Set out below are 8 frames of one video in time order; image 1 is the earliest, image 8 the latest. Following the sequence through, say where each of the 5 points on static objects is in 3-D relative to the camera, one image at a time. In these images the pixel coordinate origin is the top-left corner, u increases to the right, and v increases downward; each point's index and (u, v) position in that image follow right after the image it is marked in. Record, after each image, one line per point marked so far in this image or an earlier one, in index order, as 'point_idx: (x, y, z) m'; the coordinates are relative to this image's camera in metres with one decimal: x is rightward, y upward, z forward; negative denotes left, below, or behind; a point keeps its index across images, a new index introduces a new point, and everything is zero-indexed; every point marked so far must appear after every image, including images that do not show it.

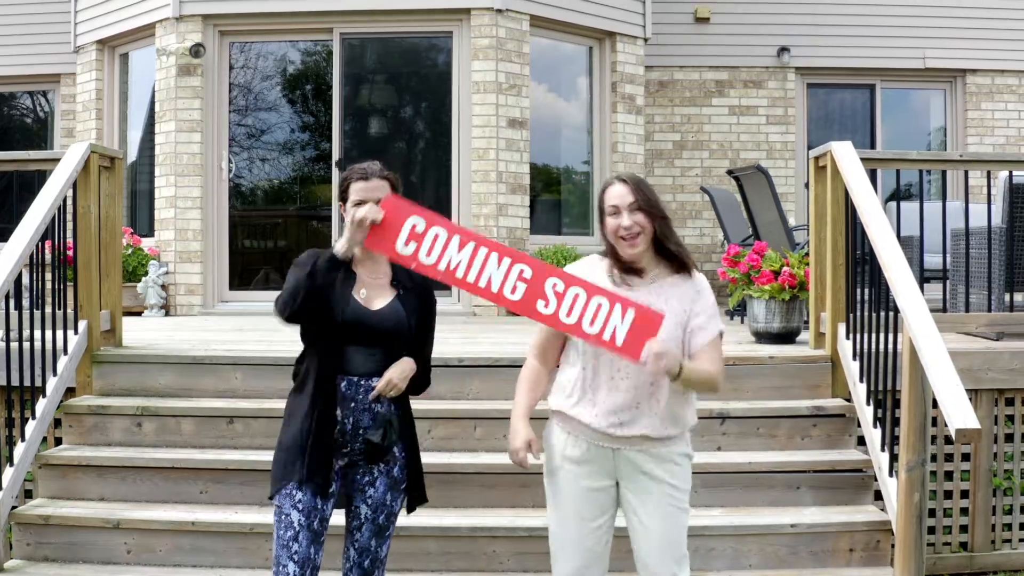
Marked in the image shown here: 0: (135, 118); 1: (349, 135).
0: (-1.9, +0.9, +7.7) m
1: (-0.8, +0.8, +7.0) m
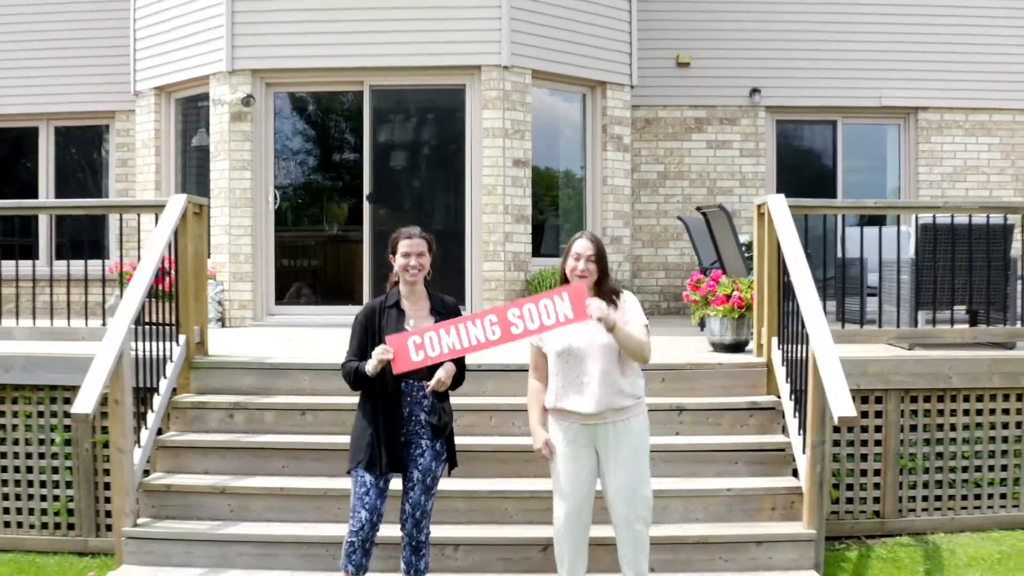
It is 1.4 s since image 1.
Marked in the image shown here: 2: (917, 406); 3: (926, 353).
0: (-1.9, +0.8, +8.8) m
1: (-0.7, +0.7, +8.1) m
2: (+1.6, -0.5, +5.6) m
3: (+1.6, -0.2, +5.9) m
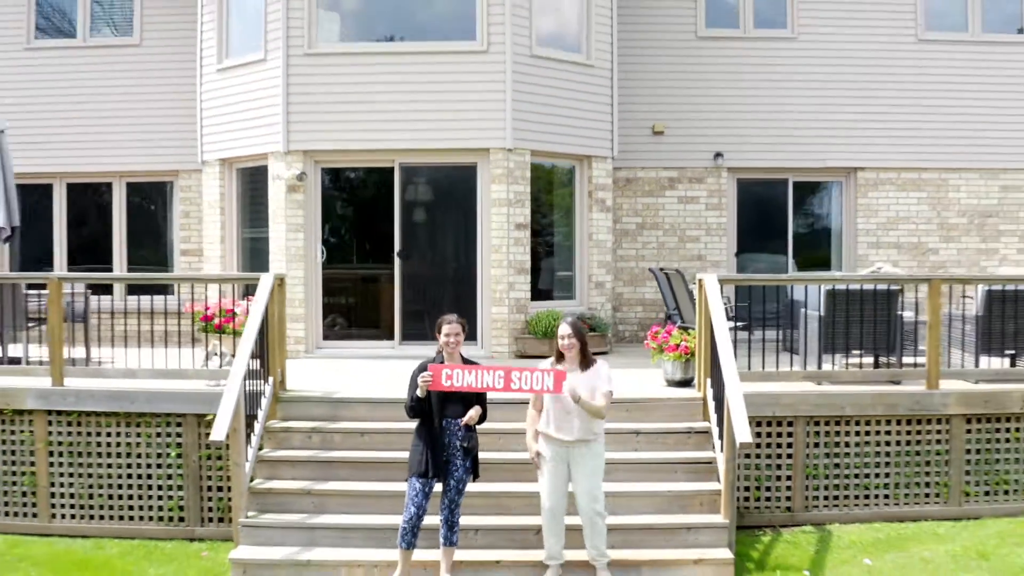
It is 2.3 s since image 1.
0: (-1.9, +0.5, +10.6) m
1: (-0.7, +0.4, +9.9) m
2: (+1.6, -0.7, +7.4) m
3: (+1.6, -0.5, +7.7) m
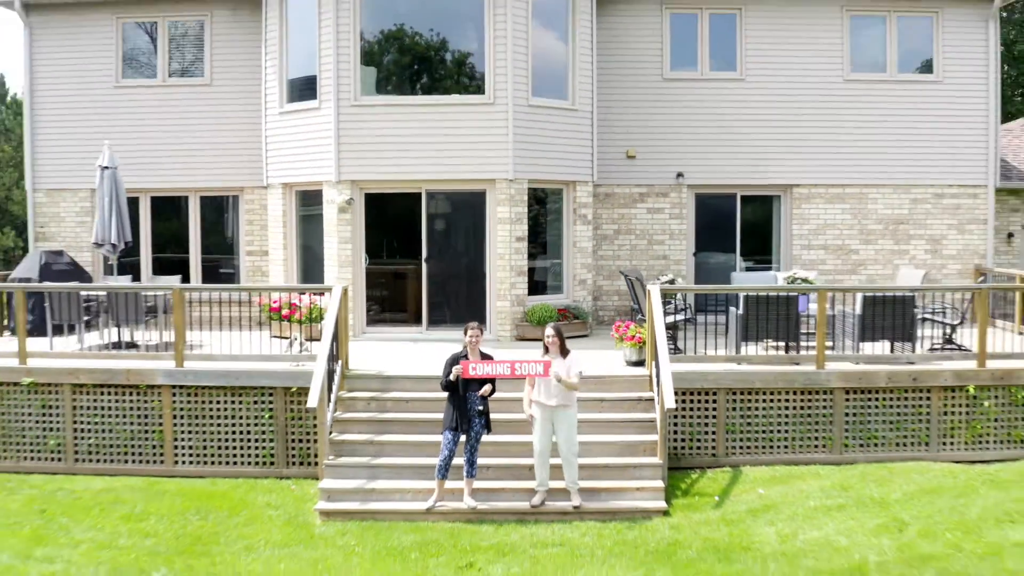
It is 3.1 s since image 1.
0: (-1.9, +0.6, +13.3) m
1: (-0.7, +0.4, +12.6) m
2: (+1.6, -0.8, +10.1) m
3: (+1.6, -0.5, +10.5) m
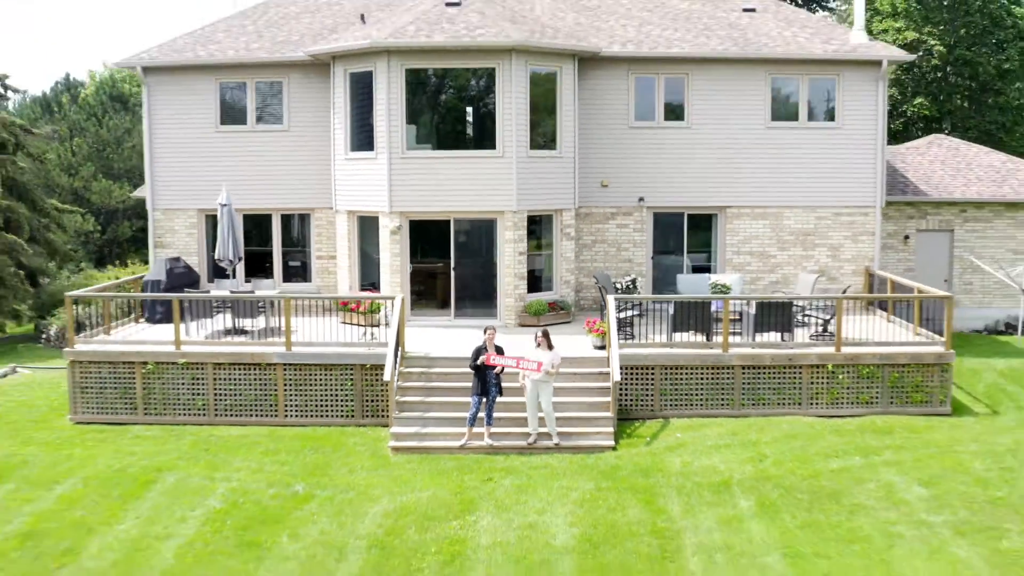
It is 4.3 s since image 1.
0: (-1.8, +0.6, +18.0) m
1: (-0.7, +0.4, +17.3) m
2: (+1.6, -0.9, +14.9) m
3: (+1.6, -0.6, +15.2) m
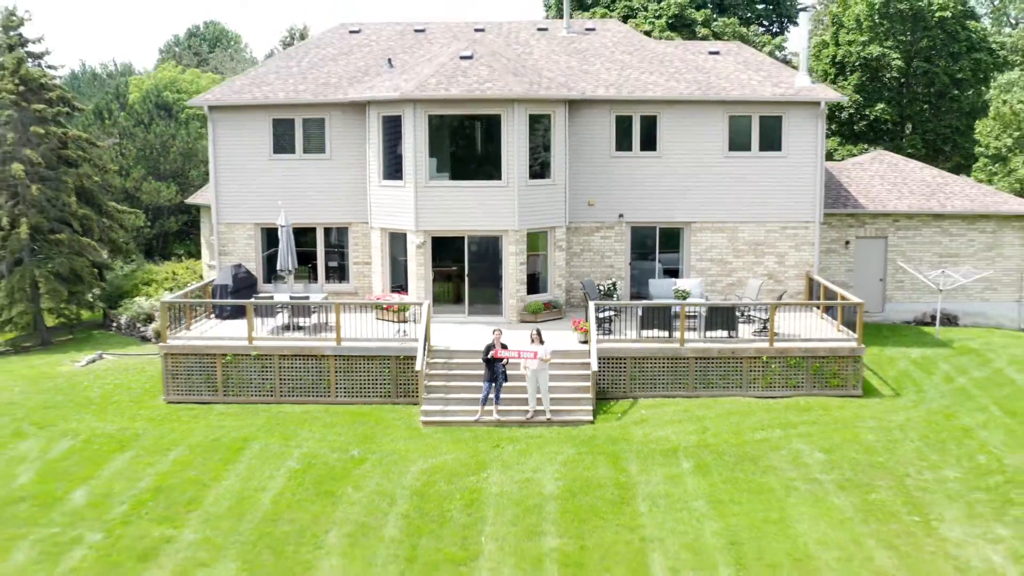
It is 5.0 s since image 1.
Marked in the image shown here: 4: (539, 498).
0: (-1.8, +0.5, +22.1) m
1: (-0.6, +0.4, +21.4) m
2: (+1.6, -1.0, +19.0) m
3: (+1.7, -0.7, +19.3) m
4: (+0.3, -2.1, +14.5) m
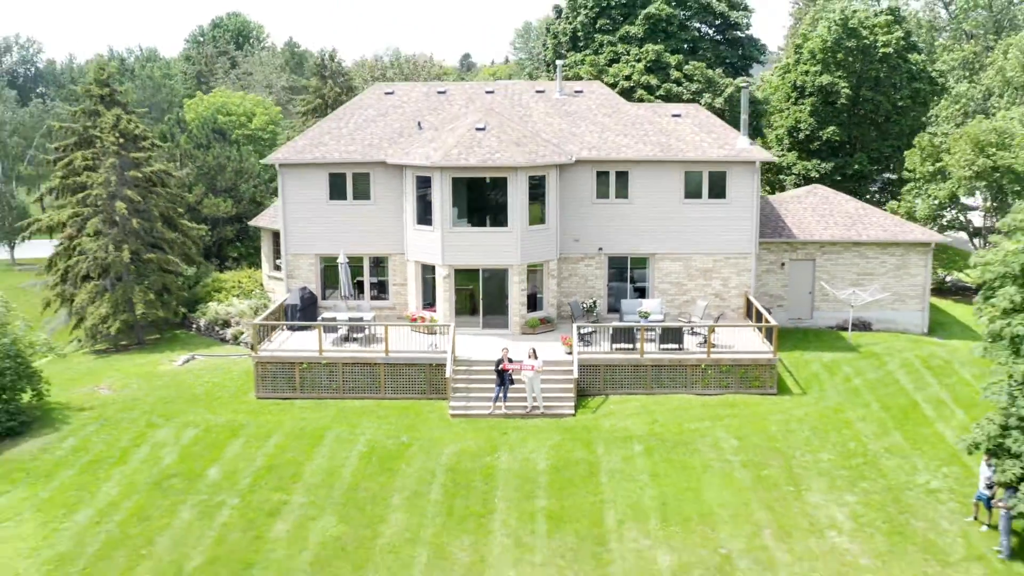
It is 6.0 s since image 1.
0: (-1.7, +0.2, +28.6) m
1: (-0.6, 0.0, +28.0) m
2: (+1.7, -1.4, +25.6) m
3: (+1.7, -1.2, +25.9) m
4: (+0.3, -2.7, +21.1) m
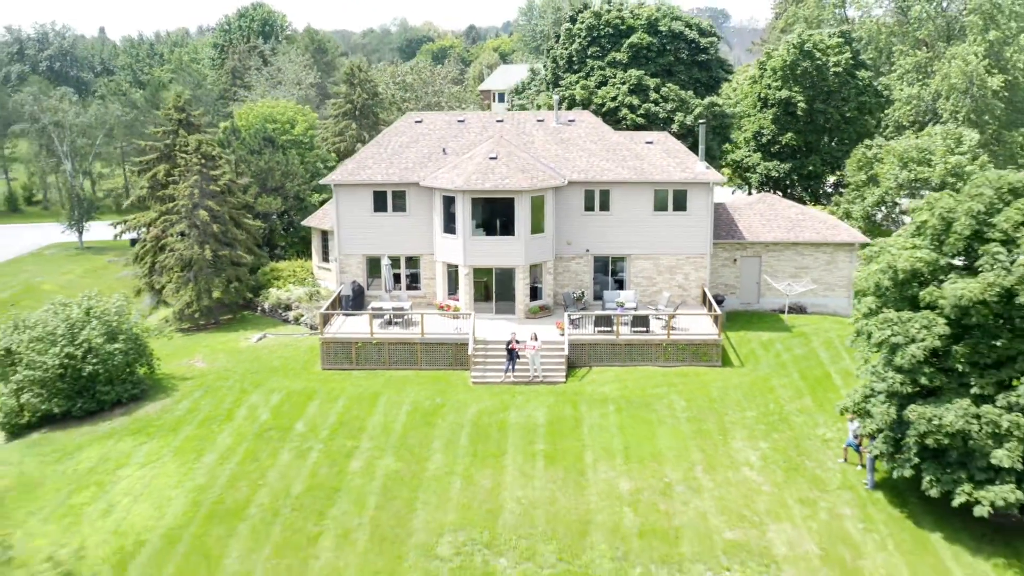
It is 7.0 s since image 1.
0: (-1.6, +0.3, +36.6) m
1: (-0.4, +0.1, +35.9) m
2: (+1.8, -1.4, +33.5) m
3: (+1.9, -1.1, +33.8) m
4: (+0.5, -2.8, +29.1) m
